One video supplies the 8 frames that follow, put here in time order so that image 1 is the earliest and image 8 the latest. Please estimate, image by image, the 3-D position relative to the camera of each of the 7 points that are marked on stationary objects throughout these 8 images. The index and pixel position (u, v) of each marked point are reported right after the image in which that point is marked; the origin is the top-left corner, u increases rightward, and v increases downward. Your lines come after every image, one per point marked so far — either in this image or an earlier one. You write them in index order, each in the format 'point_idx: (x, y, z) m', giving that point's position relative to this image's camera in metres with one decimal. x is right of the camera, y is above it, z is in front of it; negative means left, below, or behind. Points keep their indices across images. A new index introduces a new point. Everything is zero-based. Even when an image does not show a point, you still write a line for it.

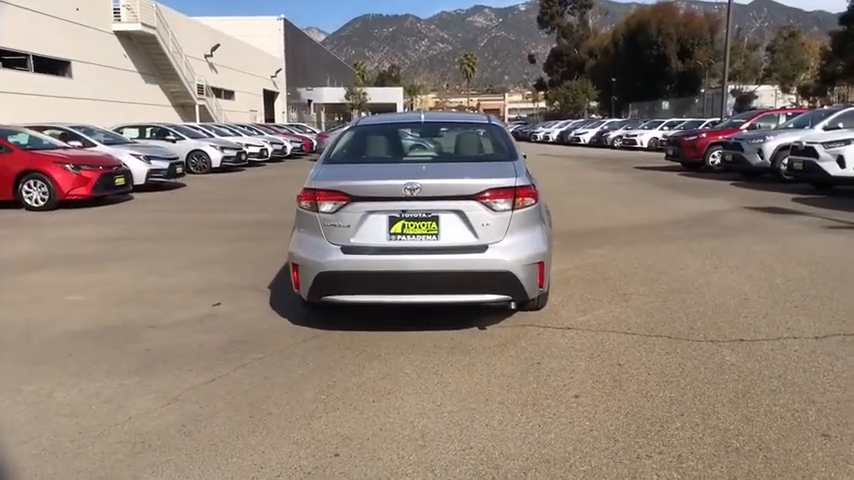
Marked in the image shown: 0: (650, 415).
0: (+1.4, -1.1, +3.8) m
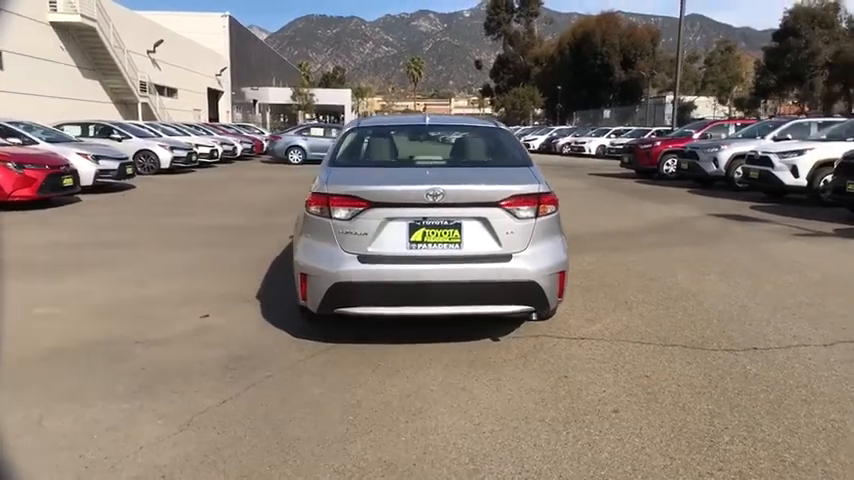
0: (+1.6, -1.1, +3.8) m
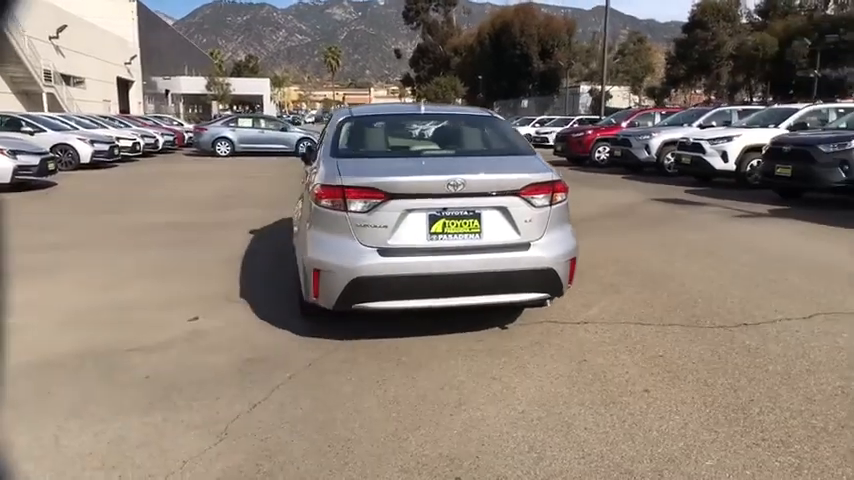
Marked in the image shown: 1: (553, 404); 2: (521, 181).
0: (+1.9, -1.0, +3.9) m
1: (+0.8, -1.0, +3.9) m
2: (+0.7, +0.4, +4.6) m
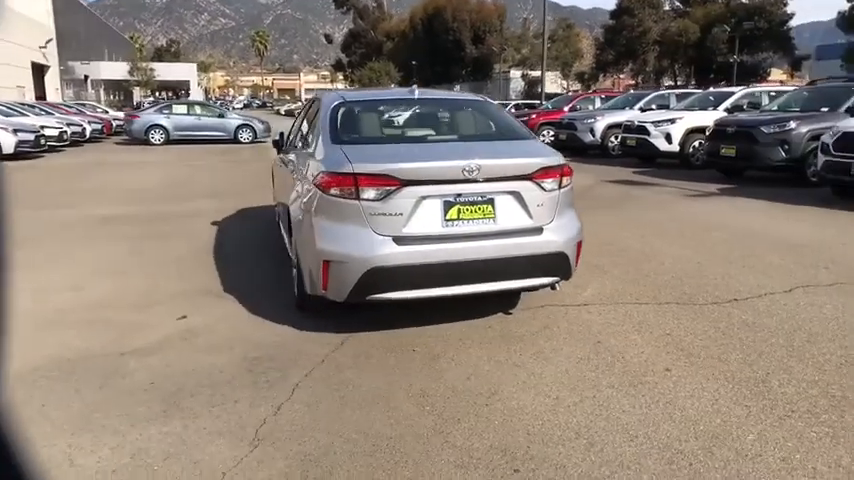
0: (+2.1, -0.9, +4.1) m
1: (+1.0, -0.9, +3.9) m
2: (+0.8, +0.5, +4.5) m
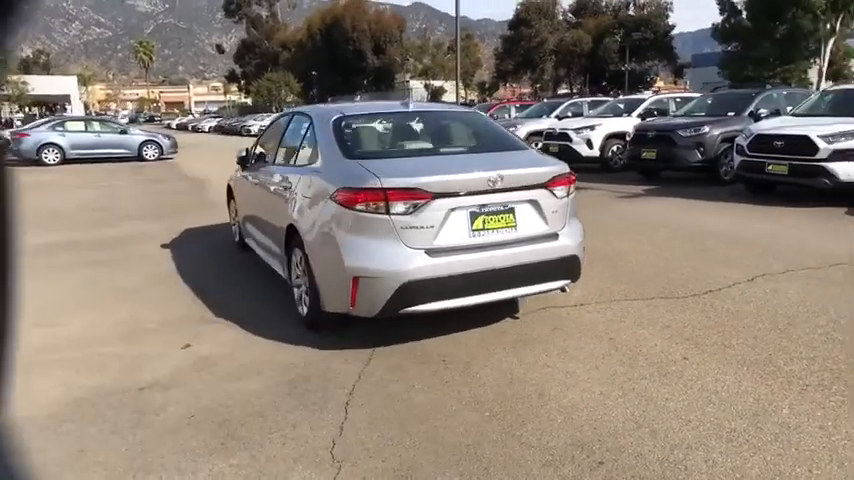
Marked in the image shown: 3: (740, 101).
0: (+2.3, -0.8, +4.5) m
1: (+1.3, -0.9, +4.2) m
2: (+0.9, +0.5, +4.8) m
3: (+6.9, +3.1, +13.8) m
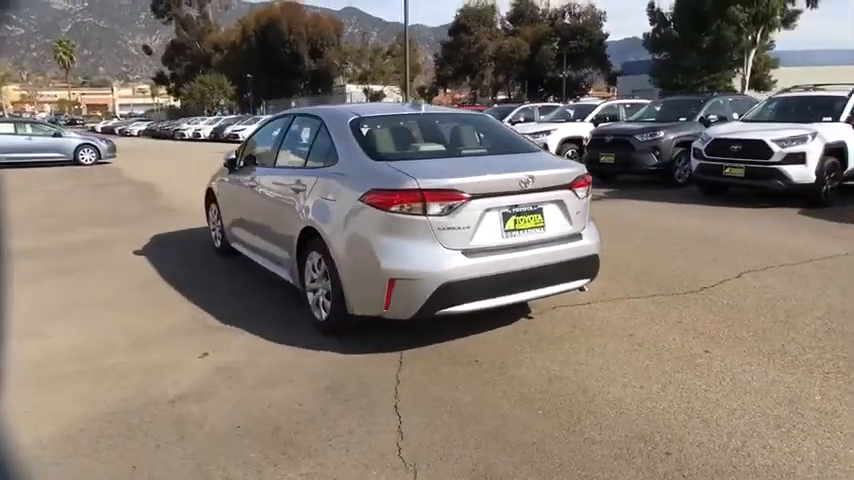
0: (+2.6, -0.8, +4.7) m
1: (+1.6, -0.9, +4.3) m
2: (+1.1, +0.5, +4.9) m
3: (+6.1, +3.1, +14.5) m
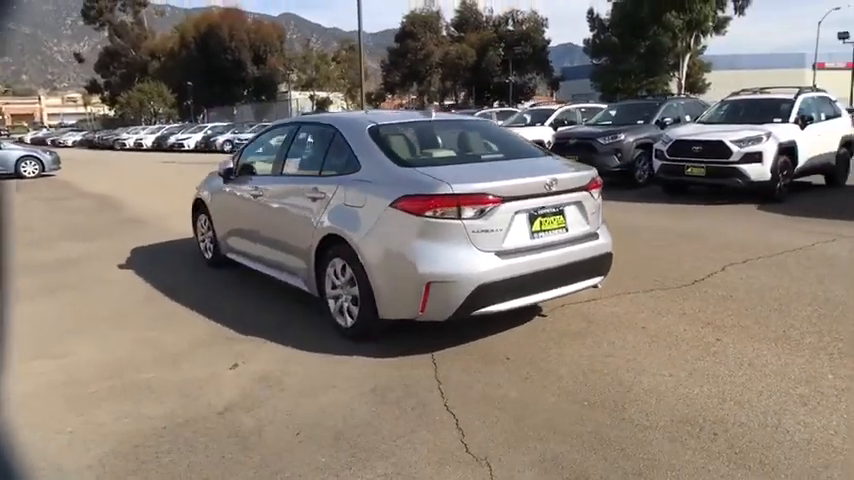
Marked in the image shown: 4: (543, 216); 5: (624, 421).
0: (+2.8, -0.8, +5.1) m
1: (+1.9, -0.9, +4.6) m
2: (+1.3, +0.5, +5.1) m
3: (+5.3, +3.1, +15.2) m
4: (+0.9, +0.2, +4.8) m
5: (+1.2, -1.1, +3.8) m
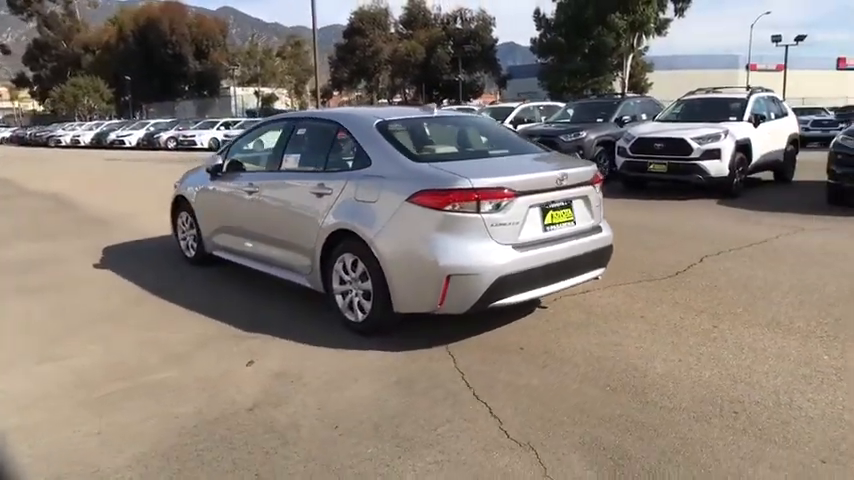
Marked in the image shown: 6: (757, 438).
0: (+2.9, -0.7, +5.4) m
1: (+2.0, -0.8, +4.8) m
2: (+1.4, +0.6, +5.3) m
3: (+4.4, +3.3, +15.6) m
4: (+1.0, +0.2, +5.0) m
5: (+1.4, -1.0, +4.0) m
6: (+1.9, -1.1, +3.6) m
